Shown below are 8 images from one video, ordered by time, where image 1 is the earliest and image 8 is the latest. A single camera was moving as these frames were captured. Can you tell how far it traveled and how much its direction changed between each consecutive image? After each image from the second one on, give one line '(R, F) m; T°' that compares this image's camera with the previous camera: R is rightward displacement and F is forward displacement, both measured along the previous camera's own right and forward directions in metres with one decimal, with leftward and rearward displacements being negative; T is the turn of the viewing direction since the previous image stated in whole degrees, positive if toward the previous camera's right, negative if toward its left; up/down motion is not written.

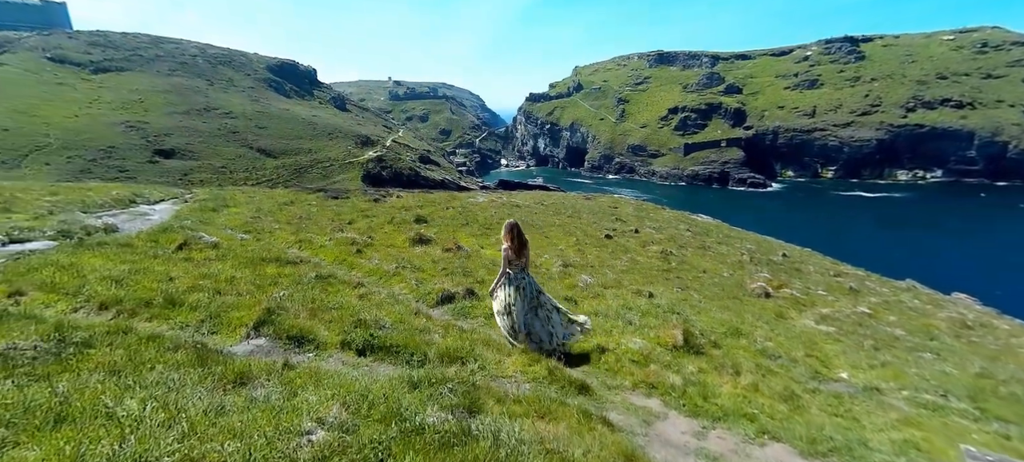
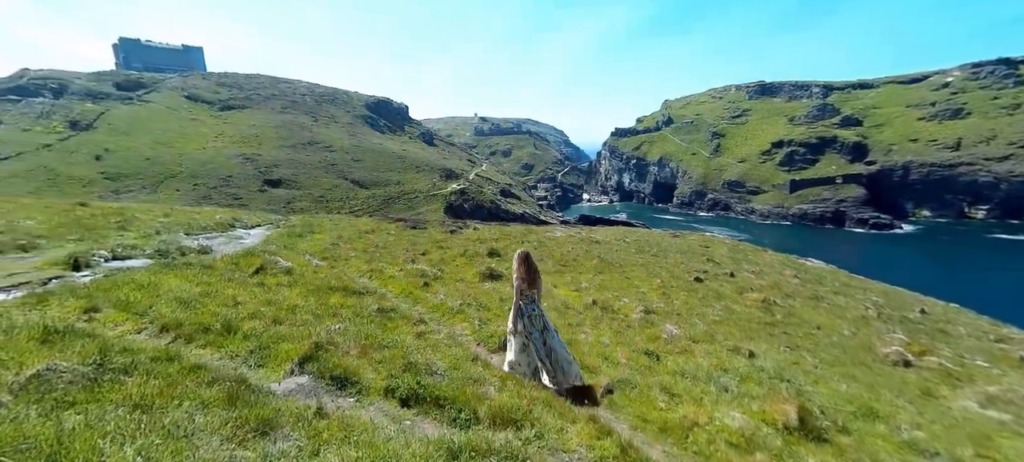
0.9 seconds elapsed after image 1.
(+0.3, +1.6) m; -10°
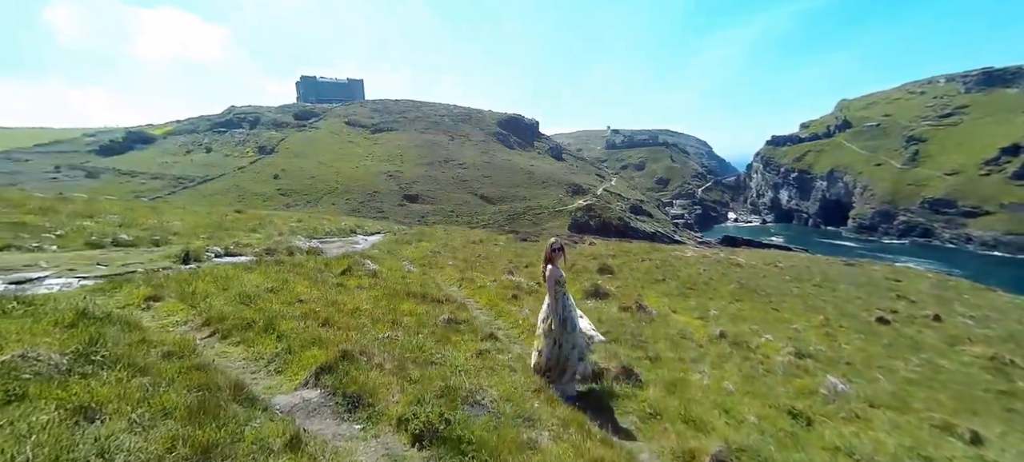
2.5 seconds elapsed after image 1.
(+1.3, +3.1) m; -17°
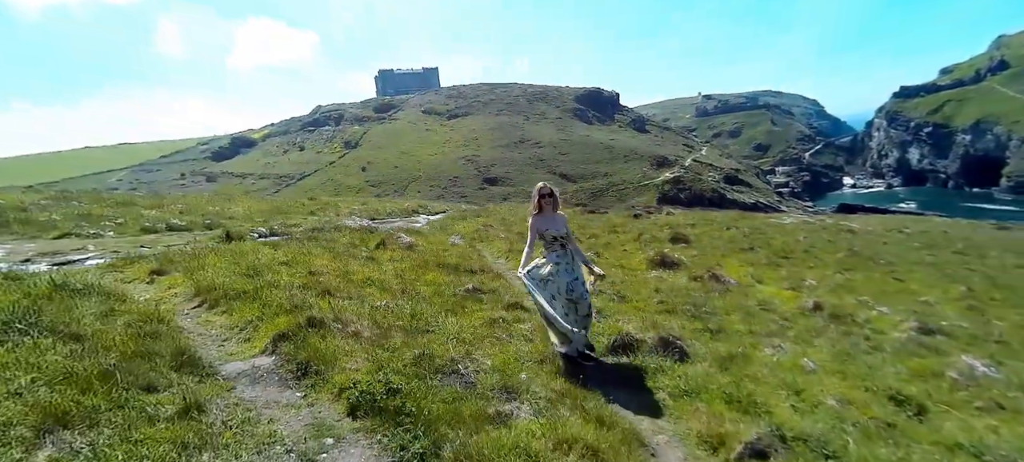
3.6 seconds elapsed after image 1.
(+1.9, +2.1) m; -11°
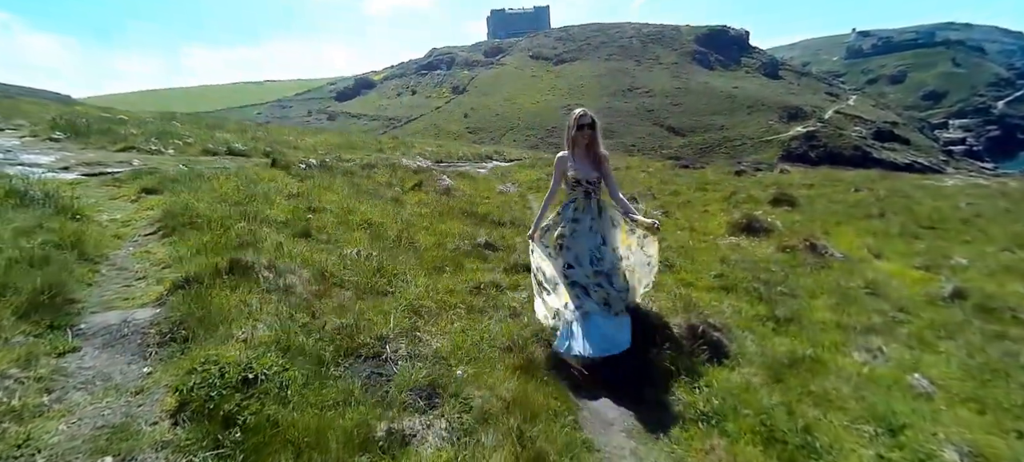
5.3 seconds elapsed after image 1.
(+2.1, +2.6) m; -13°
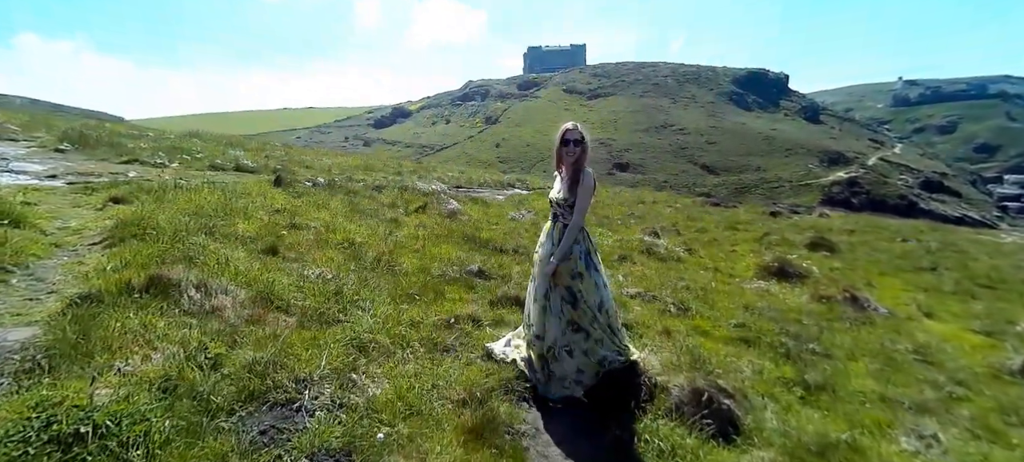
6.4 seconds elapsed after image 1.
(+0.8, +1.2) m; -4°
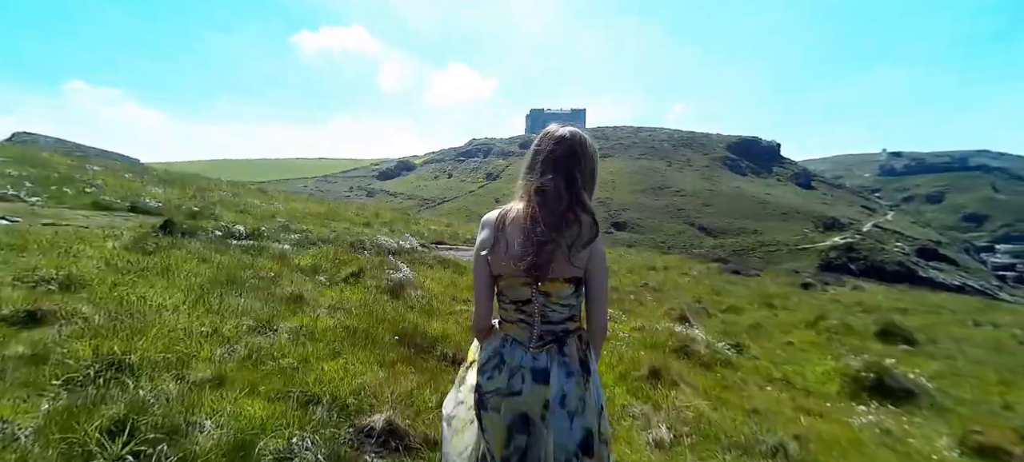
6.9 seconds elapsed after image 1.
(+0.6, +5.5) m; 0°
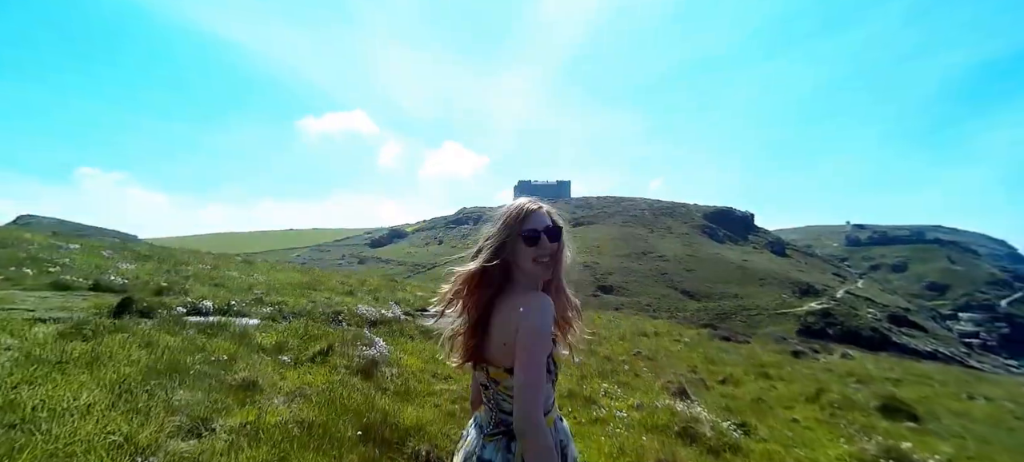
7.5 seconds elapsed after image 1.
(+0.1, +0.7) m; +2°
